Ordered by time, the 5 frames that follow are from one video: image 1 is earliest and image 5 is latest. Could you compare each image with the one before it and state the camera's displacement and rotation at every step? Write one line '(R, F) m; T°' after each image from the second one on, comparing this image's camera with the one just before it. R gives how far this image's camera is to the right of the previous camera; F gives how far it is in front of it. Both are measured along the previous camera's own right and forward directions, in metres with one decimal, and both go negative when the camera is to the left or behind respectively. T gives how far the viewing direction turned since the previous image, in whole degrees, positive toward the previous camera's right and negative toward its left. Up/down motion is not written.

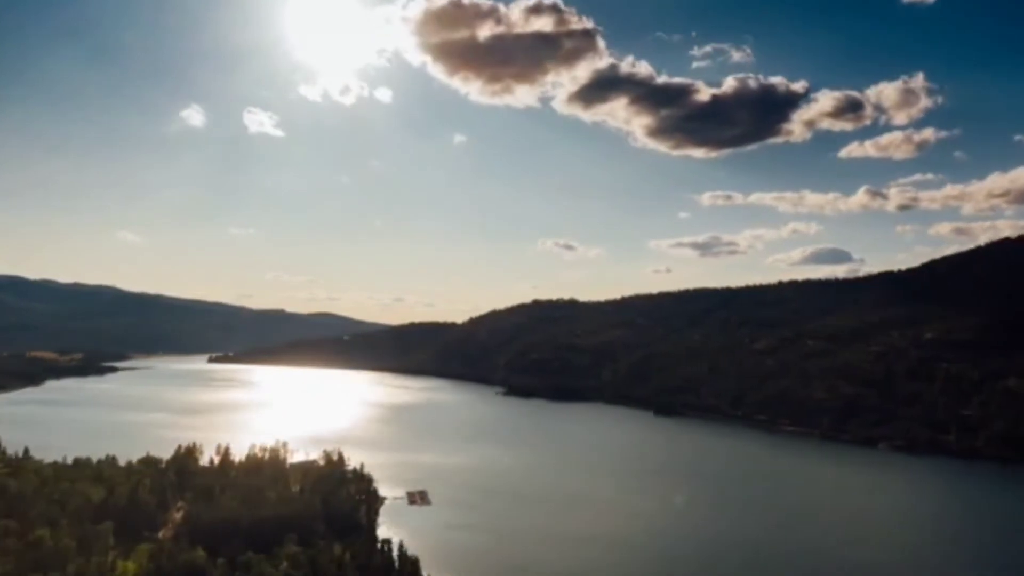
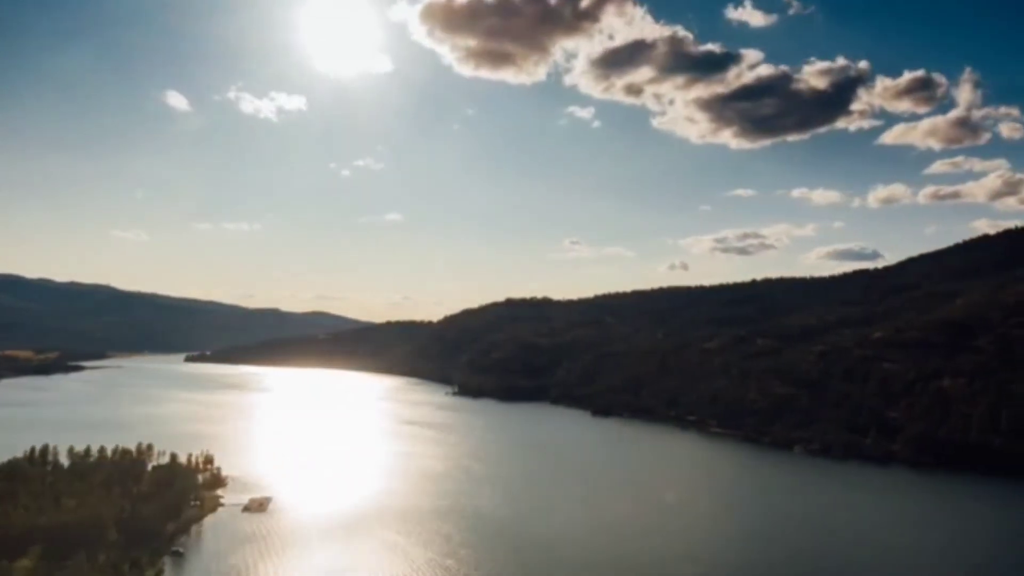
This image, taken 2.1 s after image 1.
(+8.3, +1.7) m; -1°
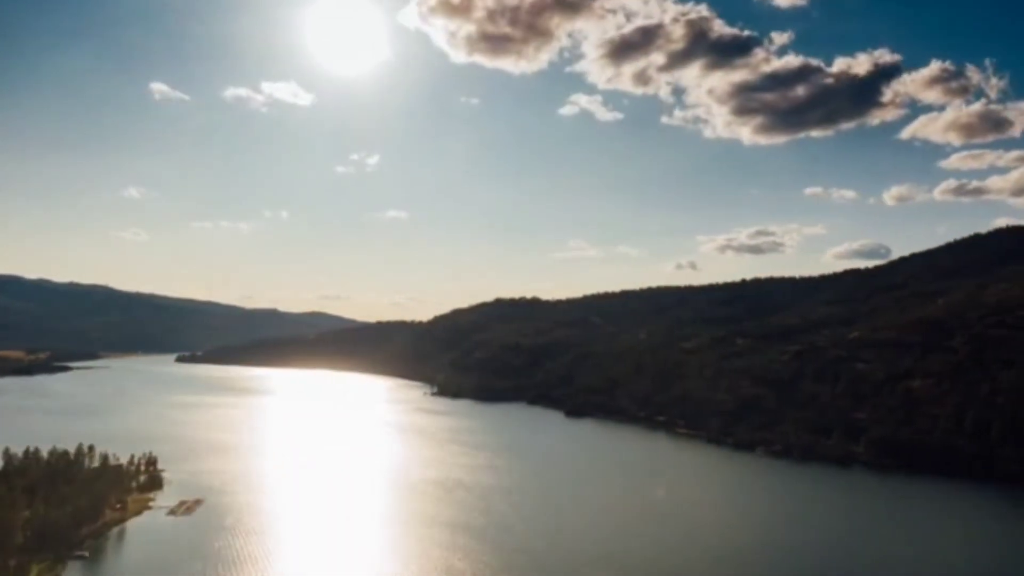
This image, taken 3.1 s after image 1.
(+3.6, +0.6) m; -1°
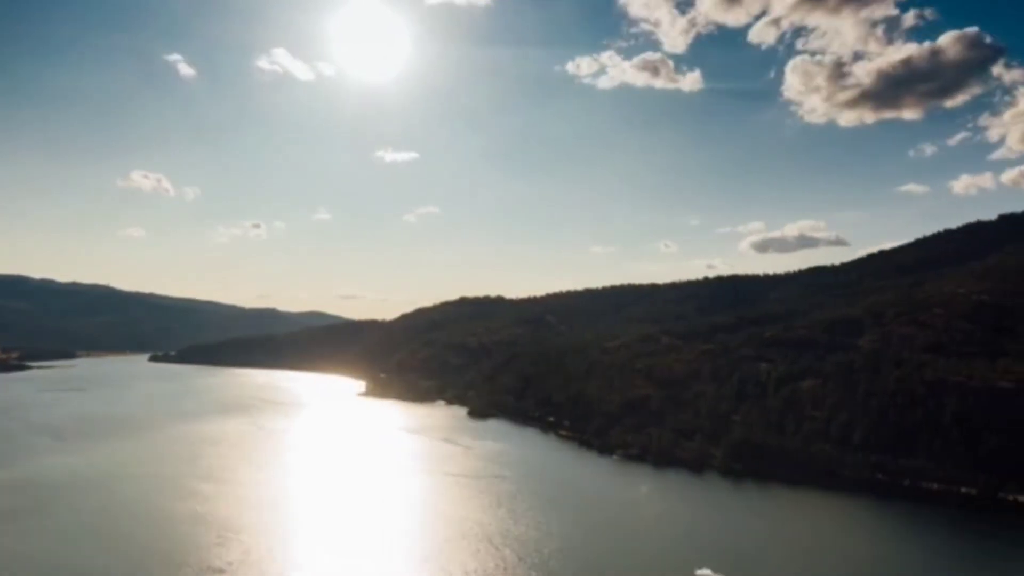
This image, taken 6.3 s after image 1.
(+12.4, +2.4) m; -2°
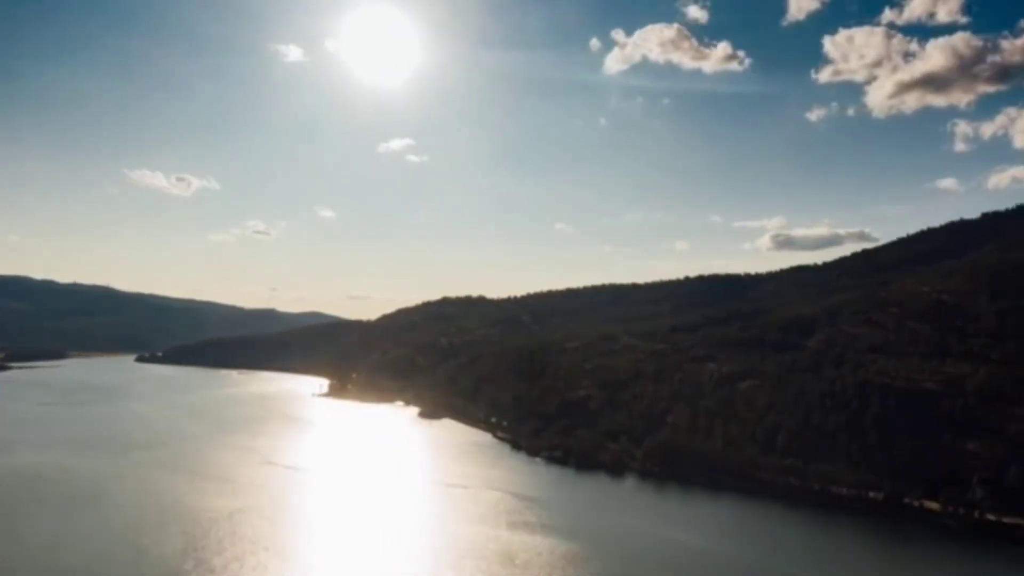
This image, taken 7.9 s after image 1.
(+6.2, +1.0) m; -1°
